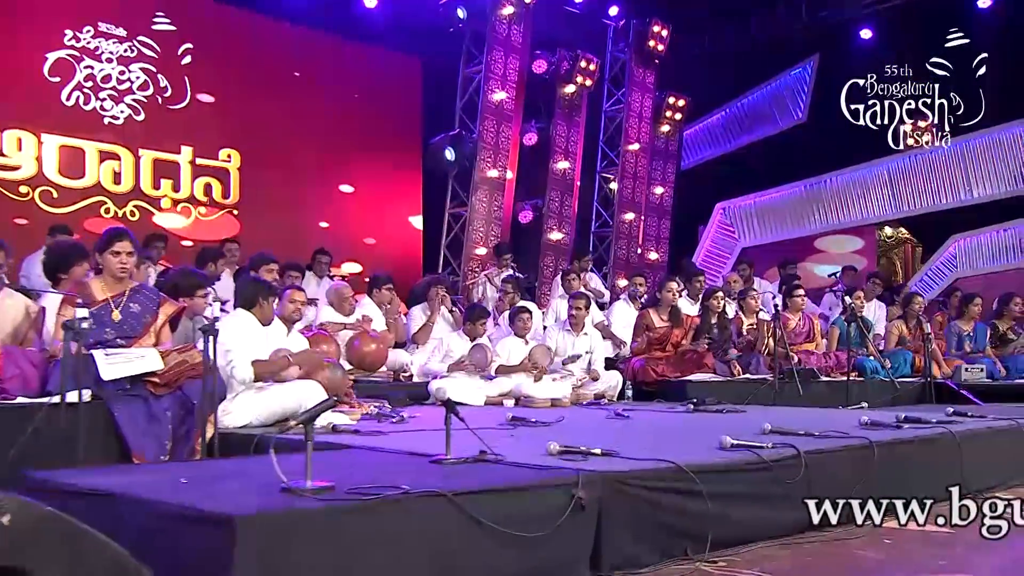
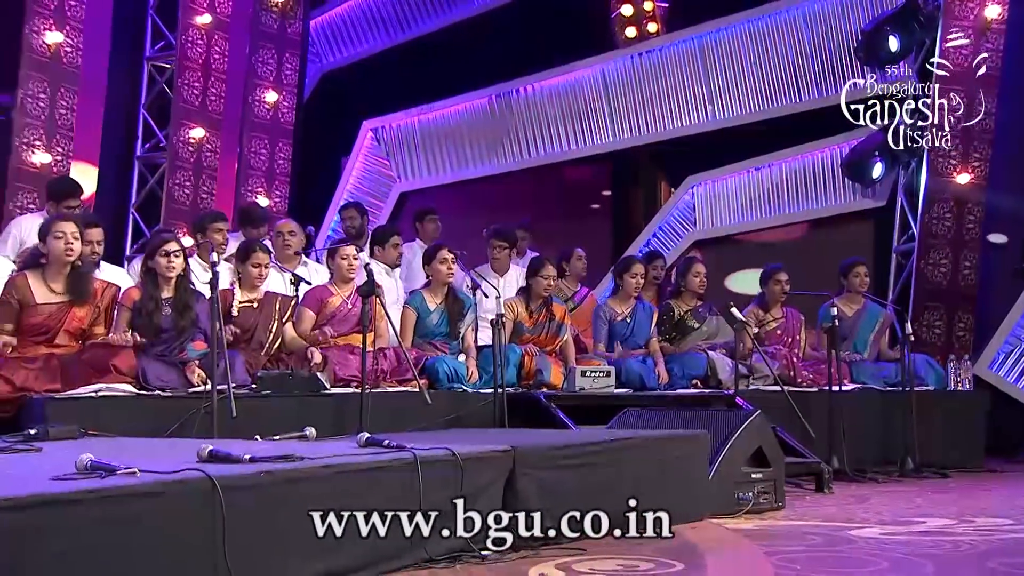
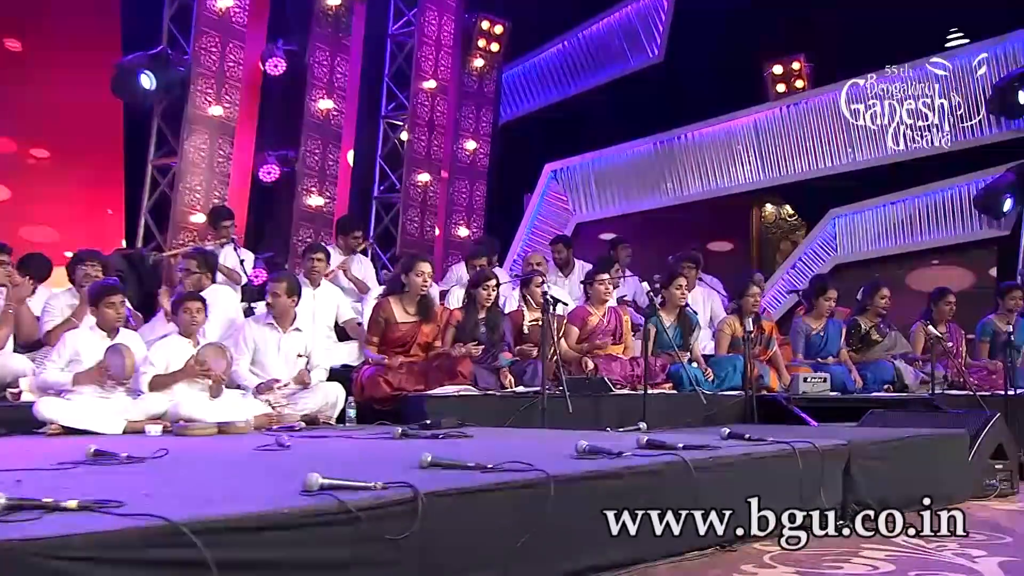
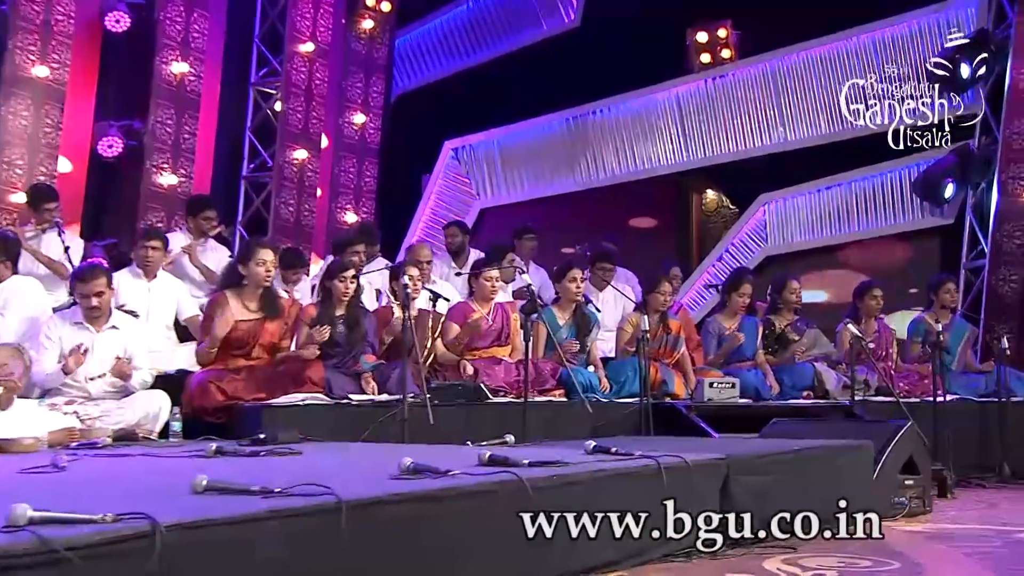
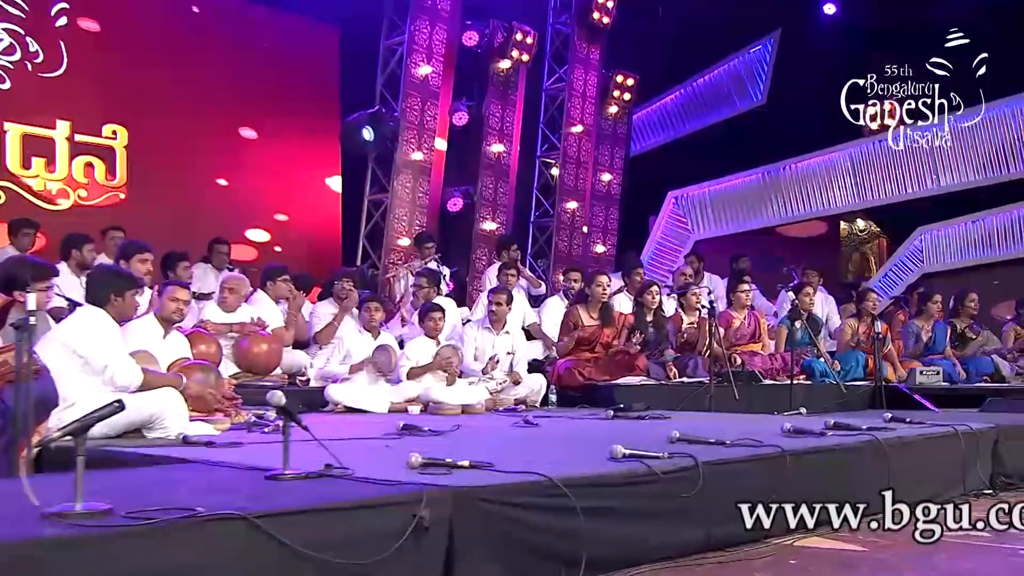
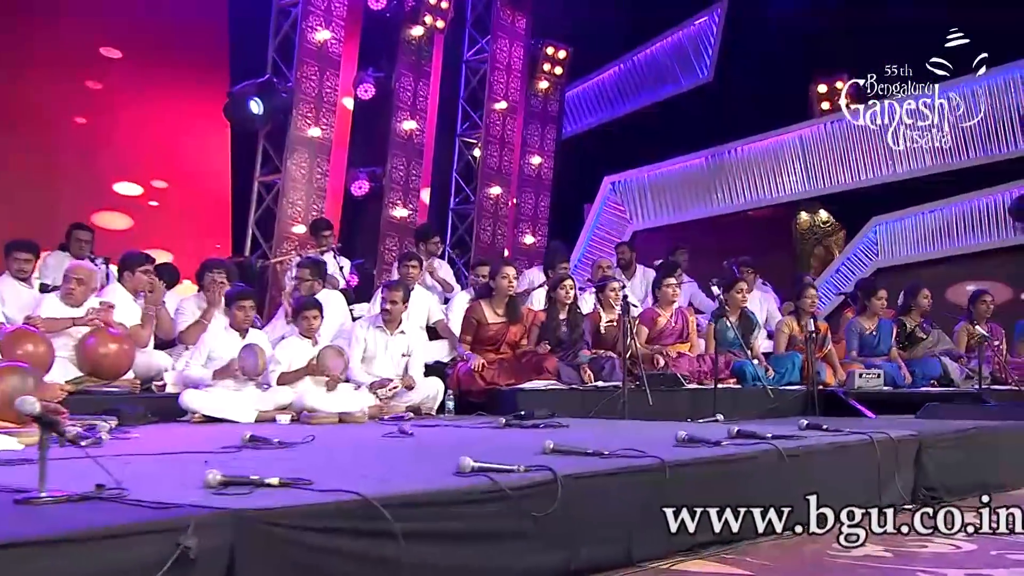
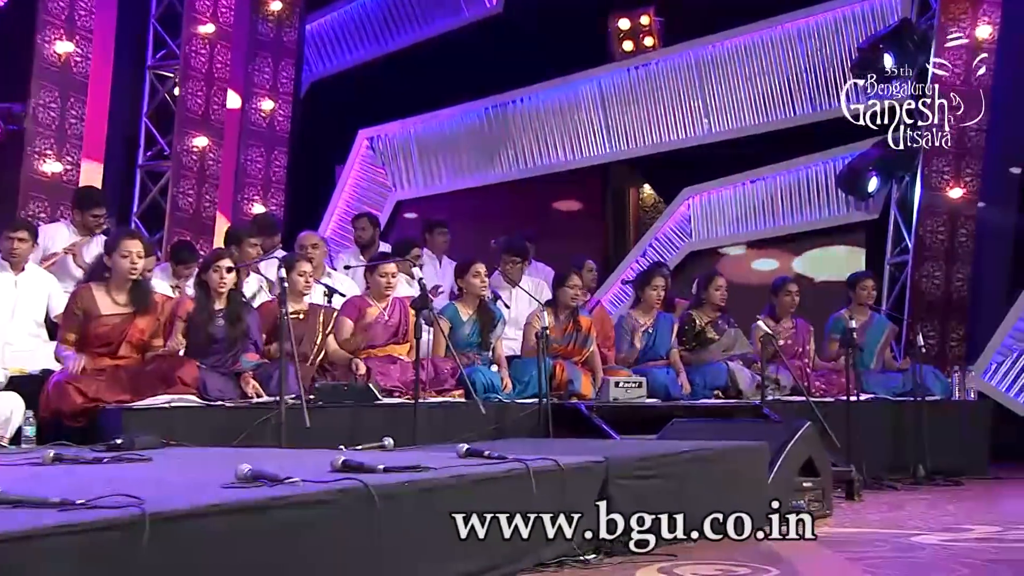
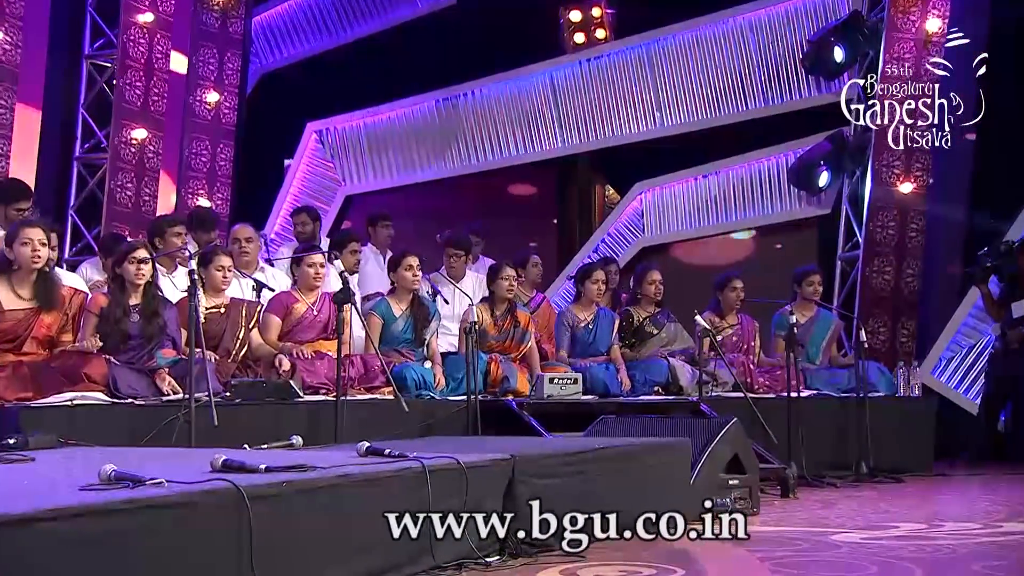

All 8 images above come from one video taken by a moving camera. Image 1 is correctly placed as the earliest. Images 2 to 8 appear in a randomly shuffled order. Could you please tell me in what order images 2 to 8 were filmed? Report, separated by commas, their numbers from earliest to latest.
5, 6, 3, 4, 7, 8, 2
